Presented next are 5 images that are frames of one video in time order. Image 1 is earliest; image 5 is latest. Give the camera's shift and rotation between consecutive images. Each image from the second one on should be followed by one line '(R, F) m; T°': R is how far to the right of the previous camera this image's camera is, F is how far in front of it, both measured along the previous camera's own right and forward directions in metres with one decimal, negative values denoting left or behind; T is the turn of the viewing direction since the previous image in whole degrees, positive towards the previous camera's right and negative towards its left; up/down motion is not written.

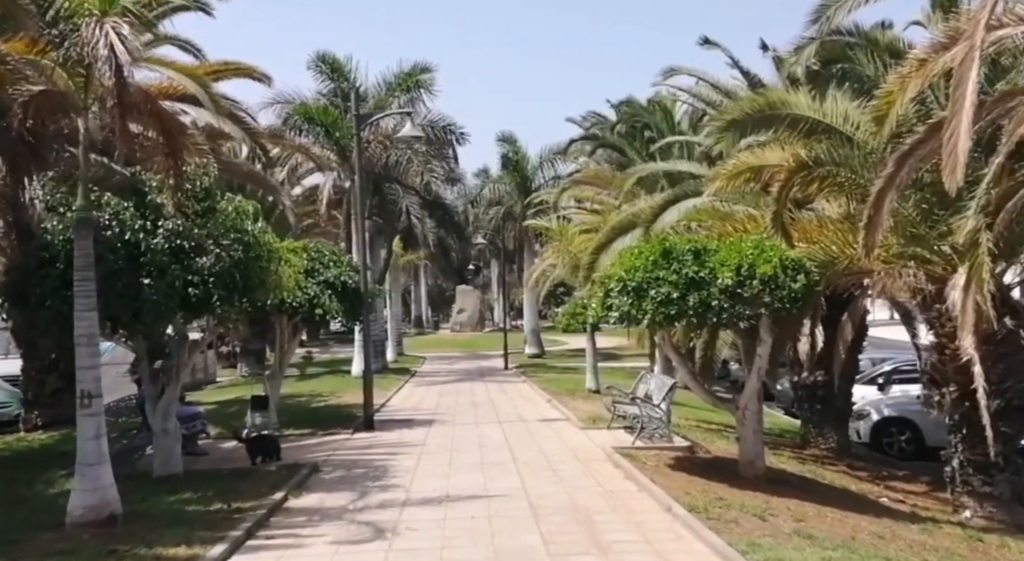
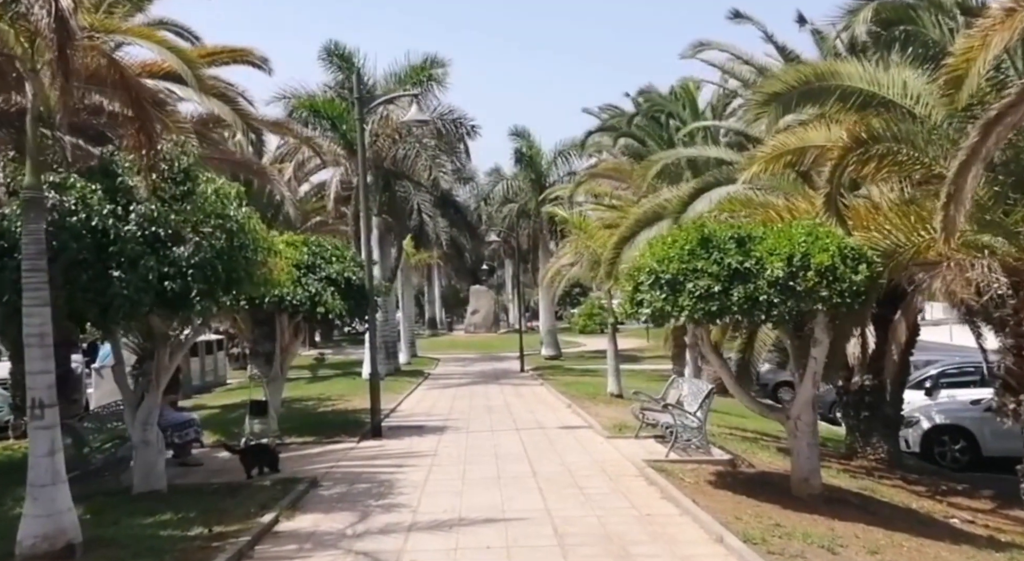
(0.0, +1.3) m; -1°
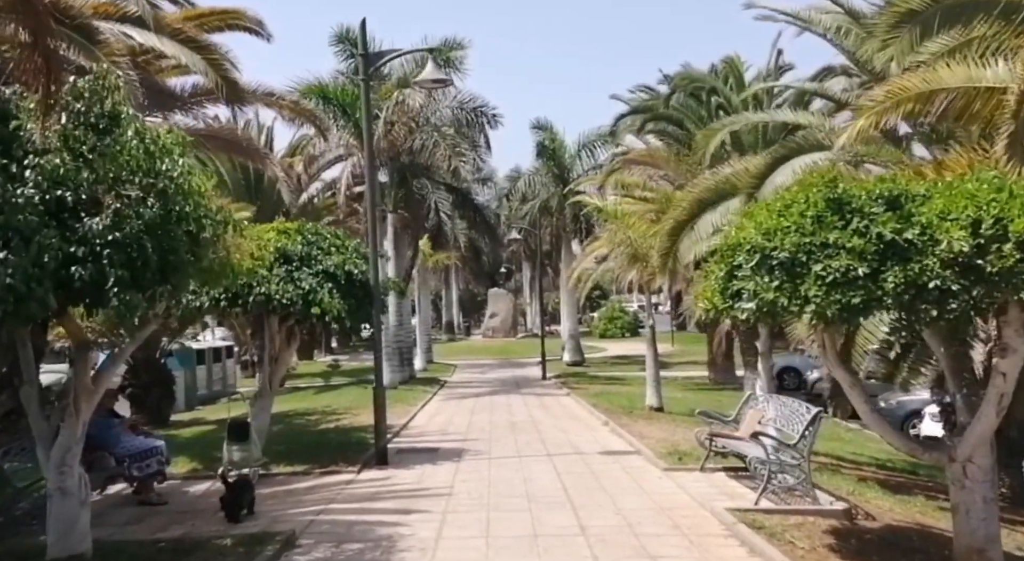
(-0.2, +2.9) m; -1°
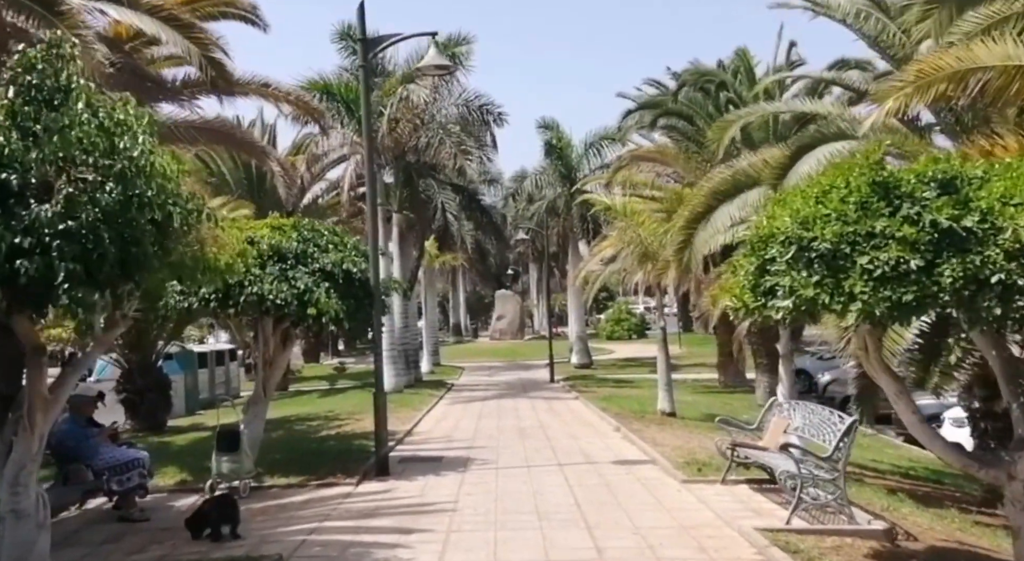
(0.0, +0.8) m; 0°
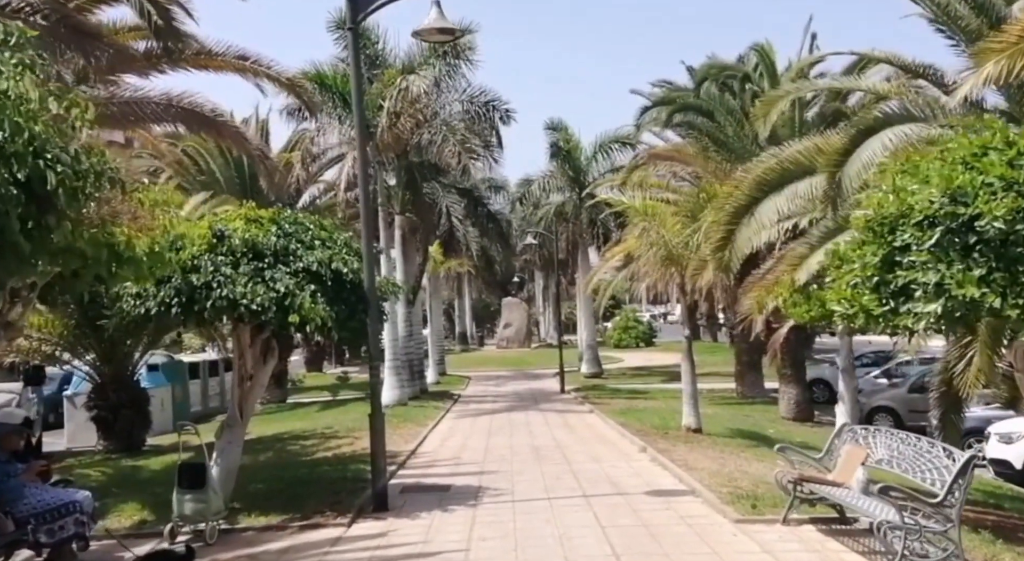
(-0.1, +1.9) m; 0°
